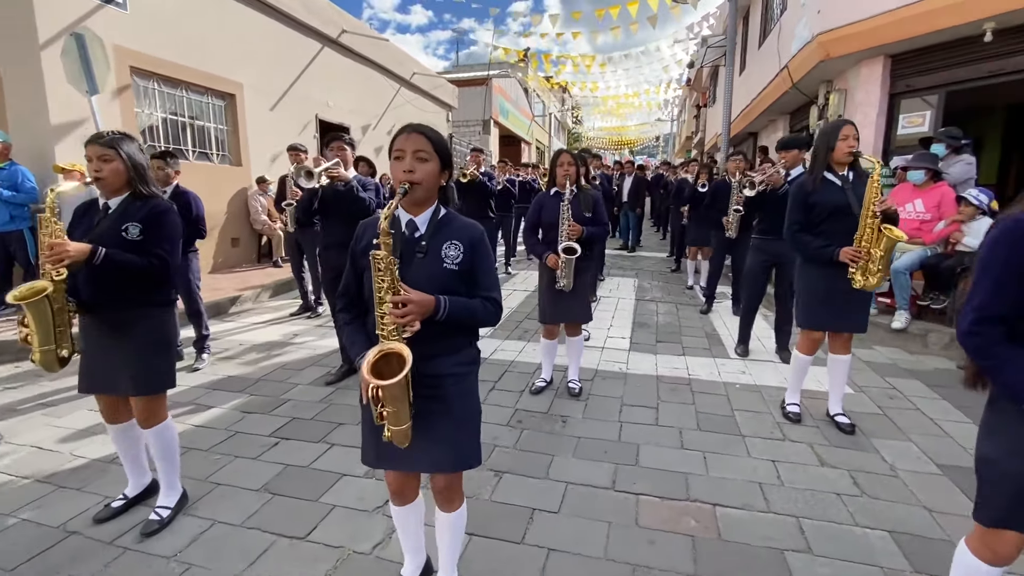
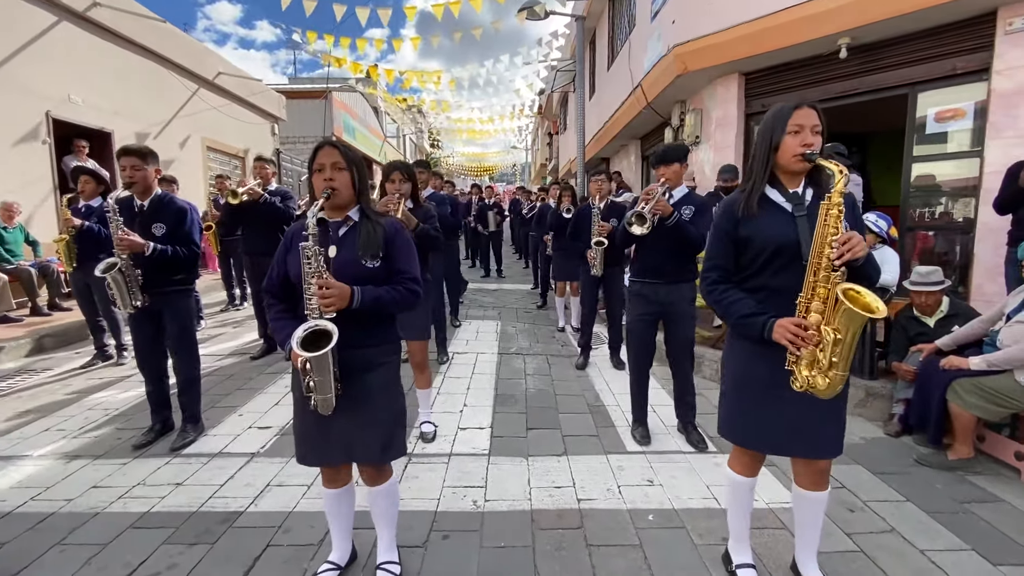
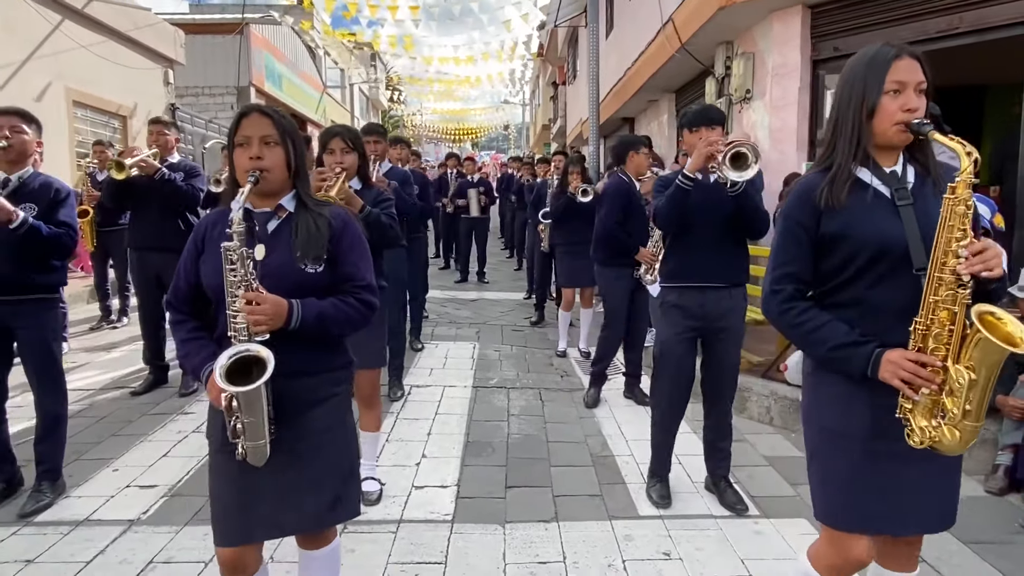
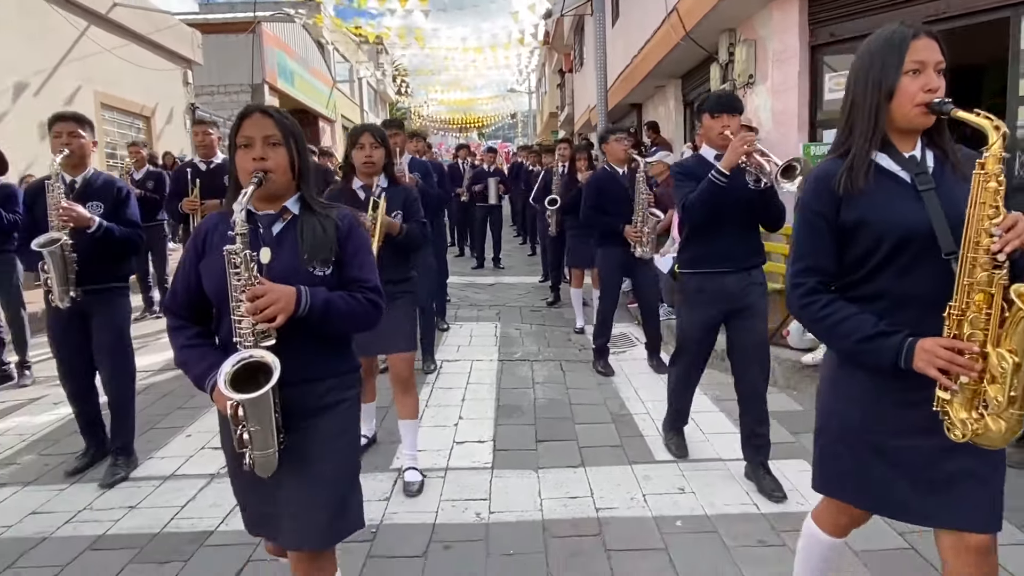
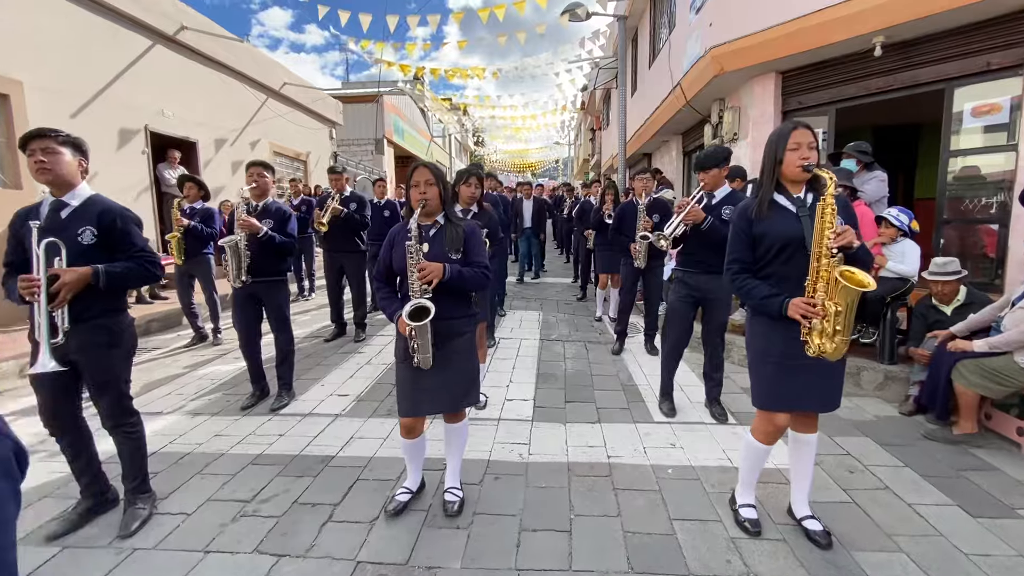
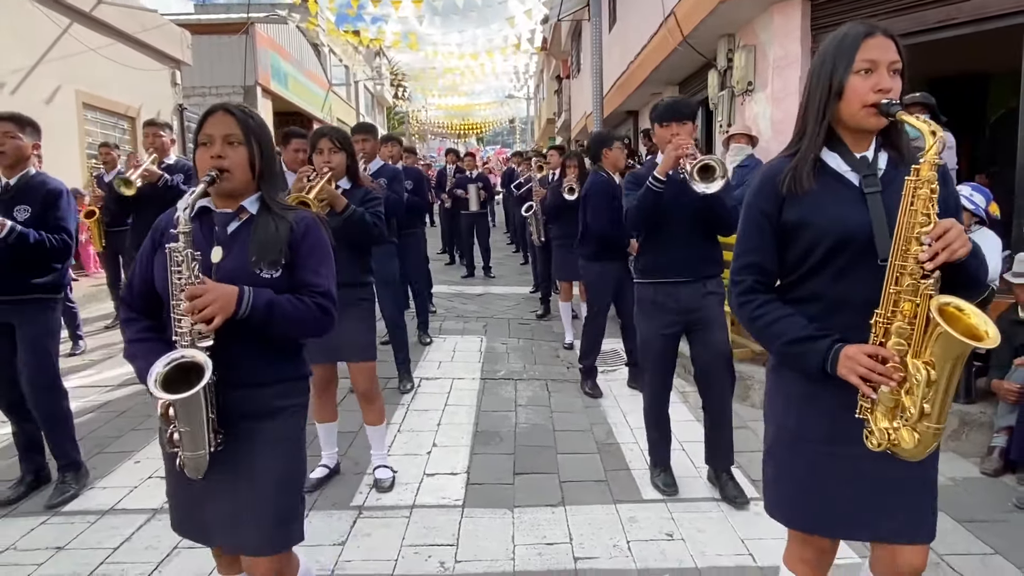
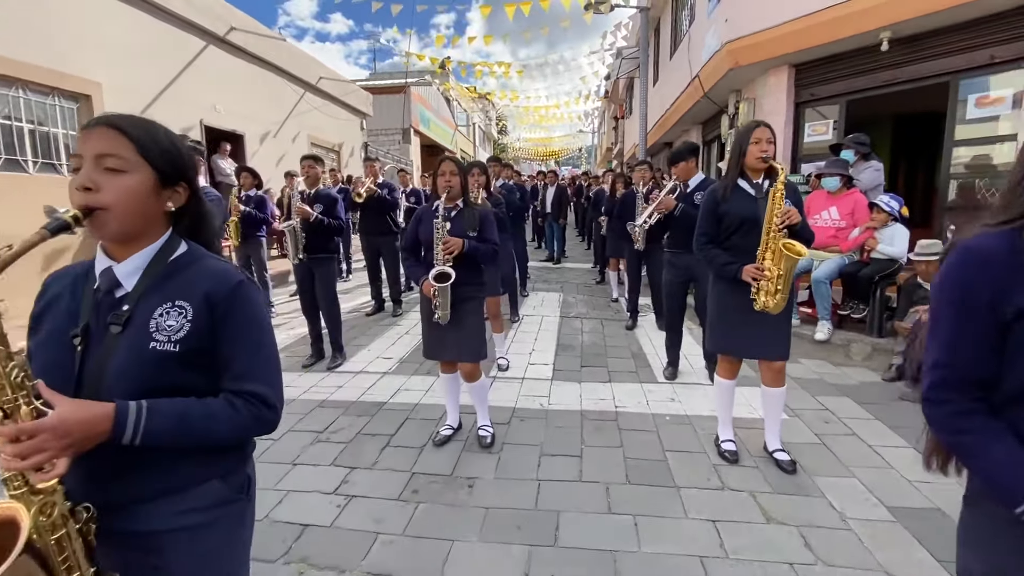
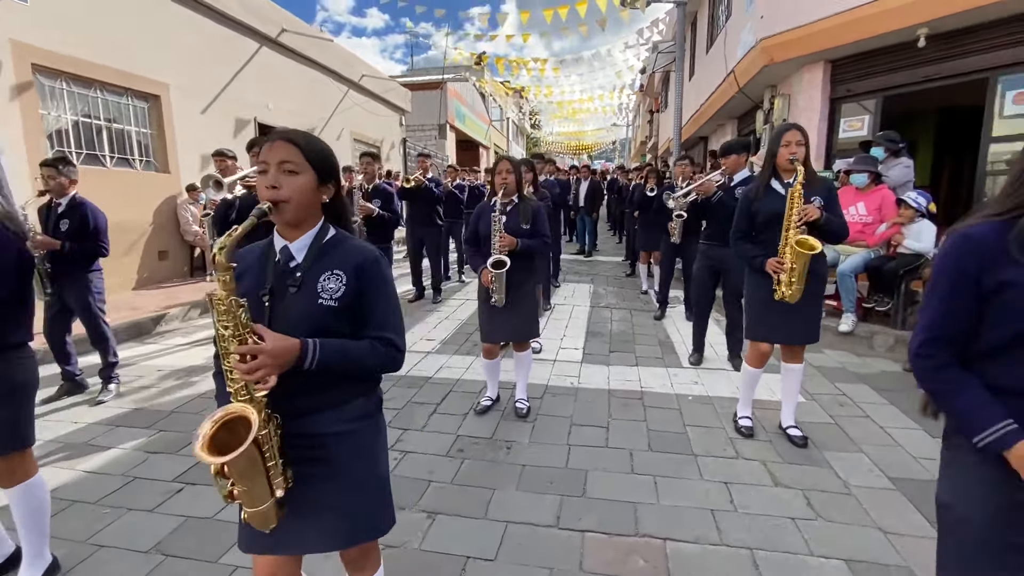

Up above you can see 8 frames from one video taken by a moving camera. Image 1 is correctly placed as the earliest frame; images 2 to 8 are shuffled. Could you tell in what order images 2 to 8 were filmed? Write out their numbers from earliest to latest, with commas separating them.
8, 7, 5, 2, 3, 6, 4
